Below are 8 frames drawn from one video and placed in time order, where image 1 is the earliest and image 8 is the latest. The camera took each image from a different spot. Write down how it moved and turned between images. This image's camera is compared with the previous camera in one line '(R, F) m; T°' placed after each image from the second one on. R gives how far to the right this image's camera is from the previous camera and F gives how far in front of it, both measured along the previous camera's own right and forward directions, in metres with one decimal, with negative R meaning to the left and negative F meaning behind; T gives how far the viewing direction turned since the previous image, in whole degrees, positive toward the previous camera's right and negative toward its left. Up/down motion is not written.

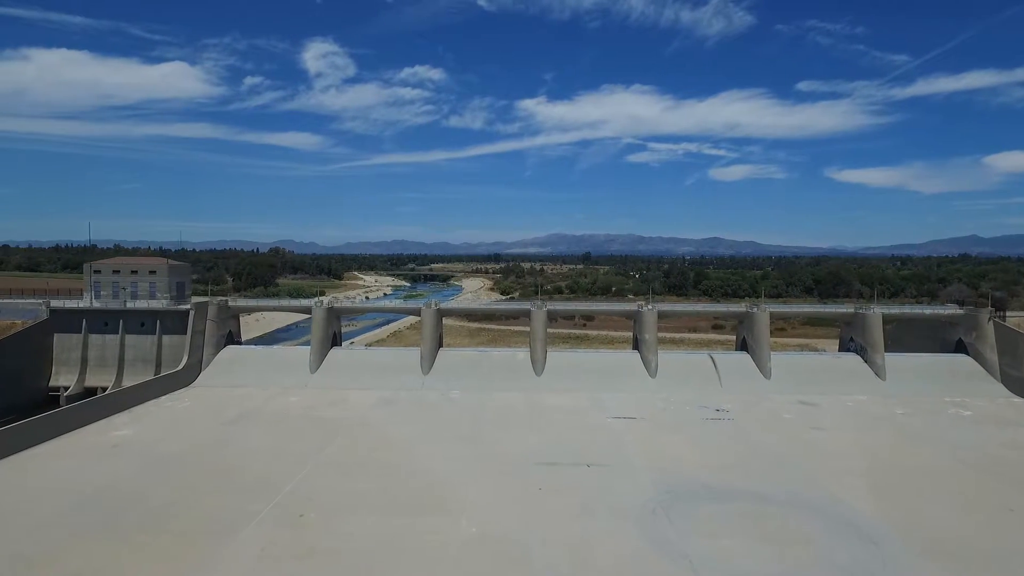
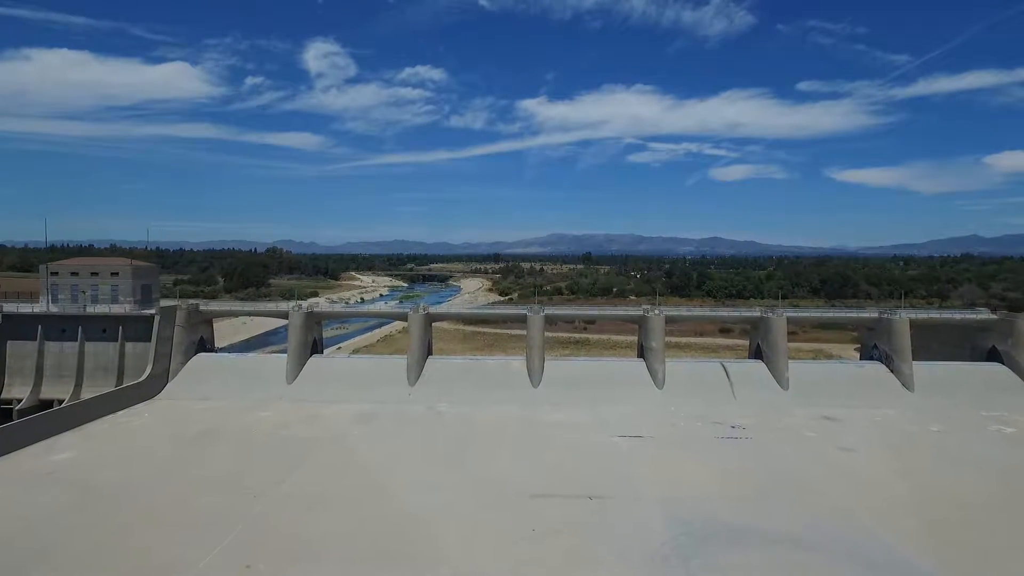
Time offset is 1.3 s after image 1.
(+0.3, +2.8) m; 0°
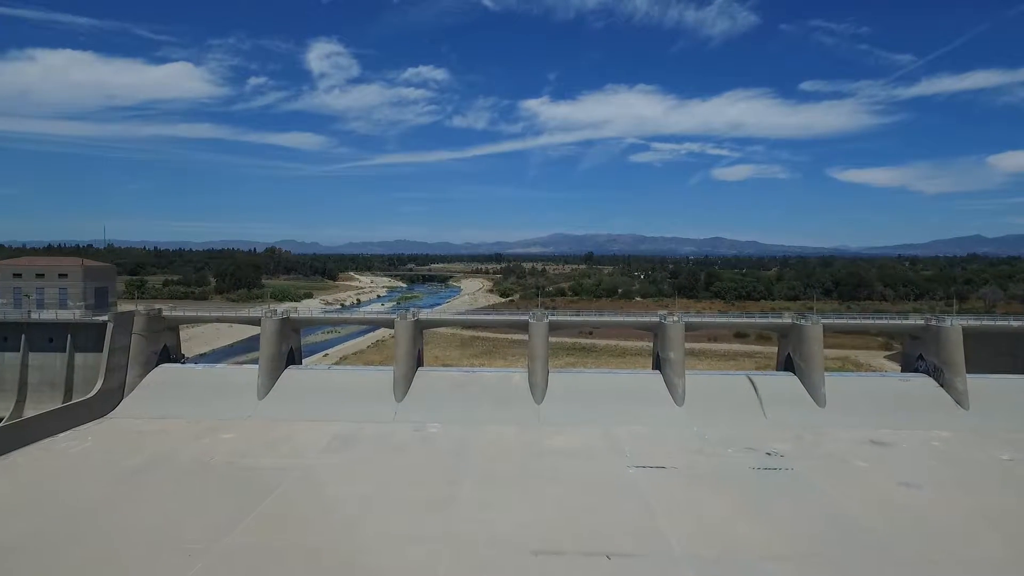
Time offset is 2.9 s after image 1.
(+0.1, +3.6) m; 0°
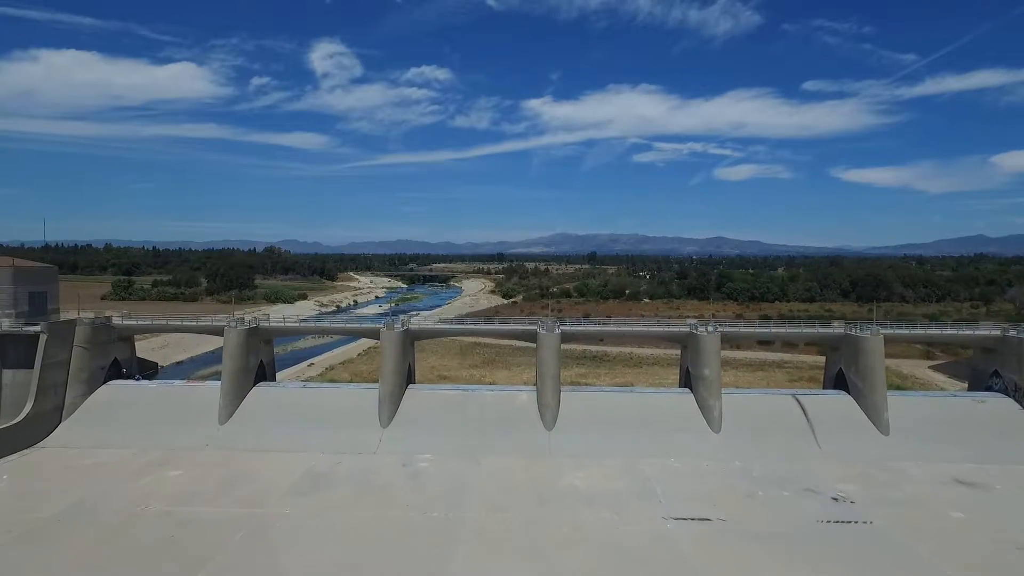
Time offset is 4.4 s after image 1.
(-0.1, +4.2) m; 0°
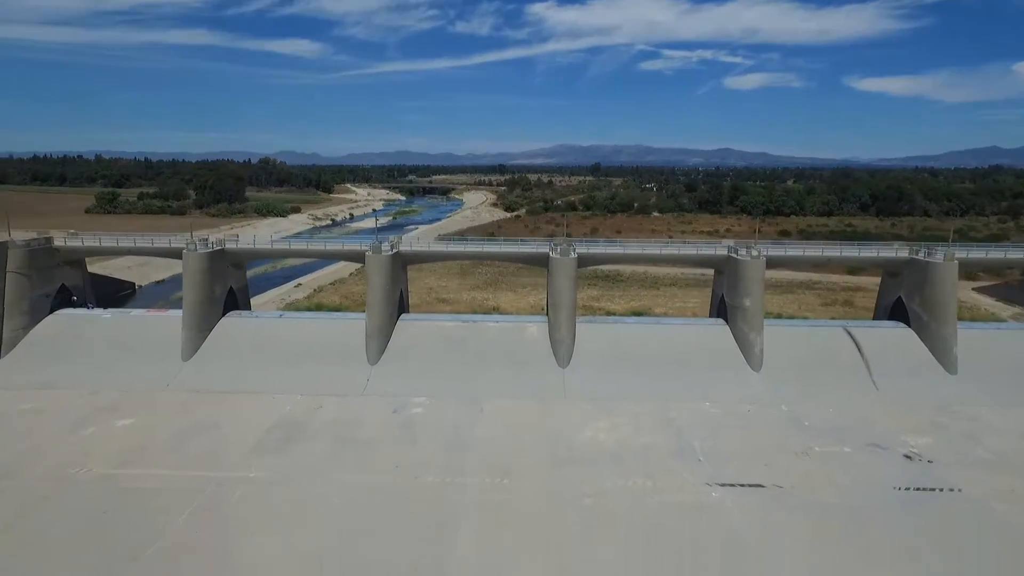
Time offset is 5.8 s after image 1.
(-0.2, +3.6) m; 0°
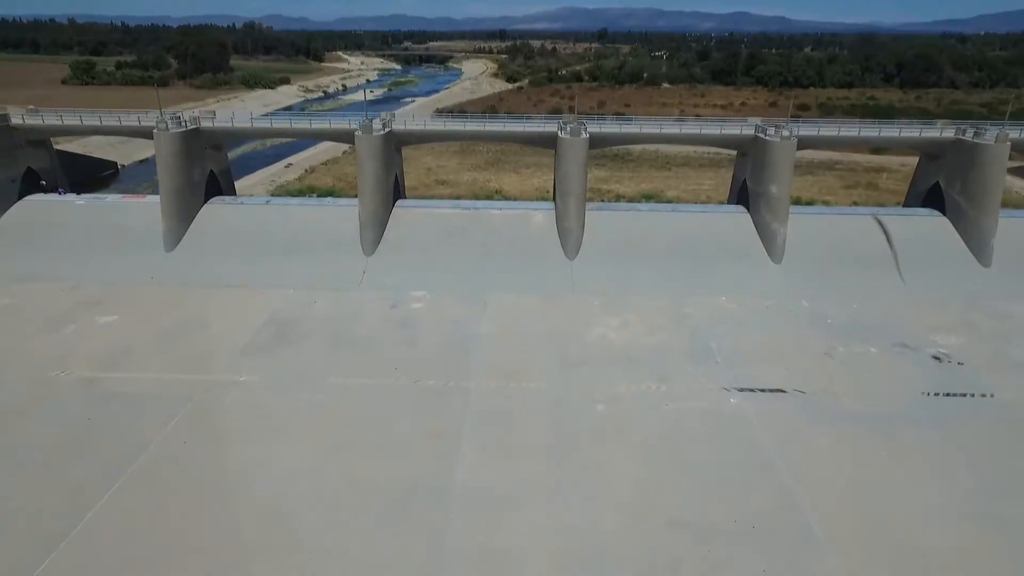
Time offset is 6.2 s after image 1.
(-0.1, +1.4) m; 0°
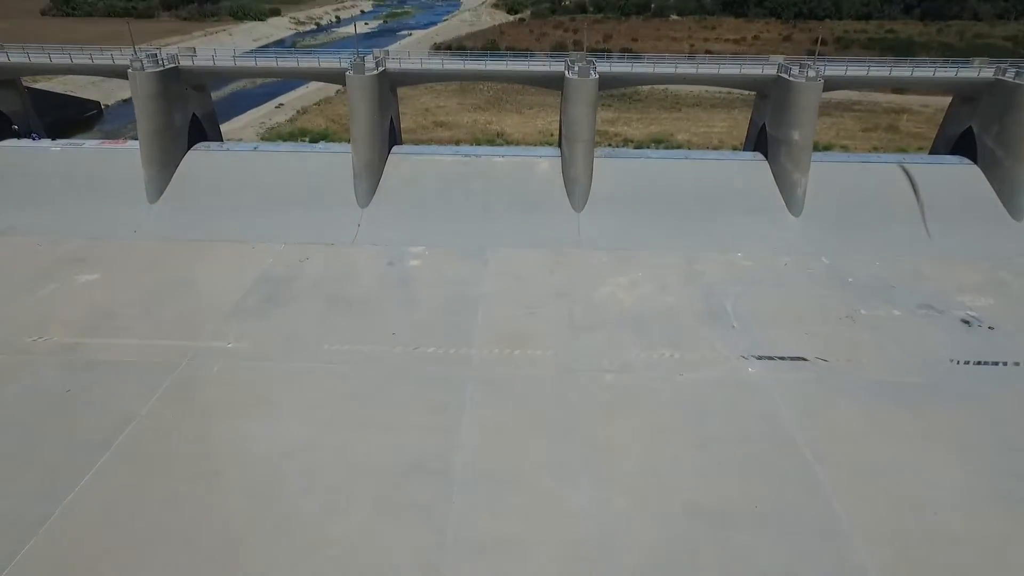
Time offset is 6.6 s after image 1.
(-0.1, +0.9) m; 0°
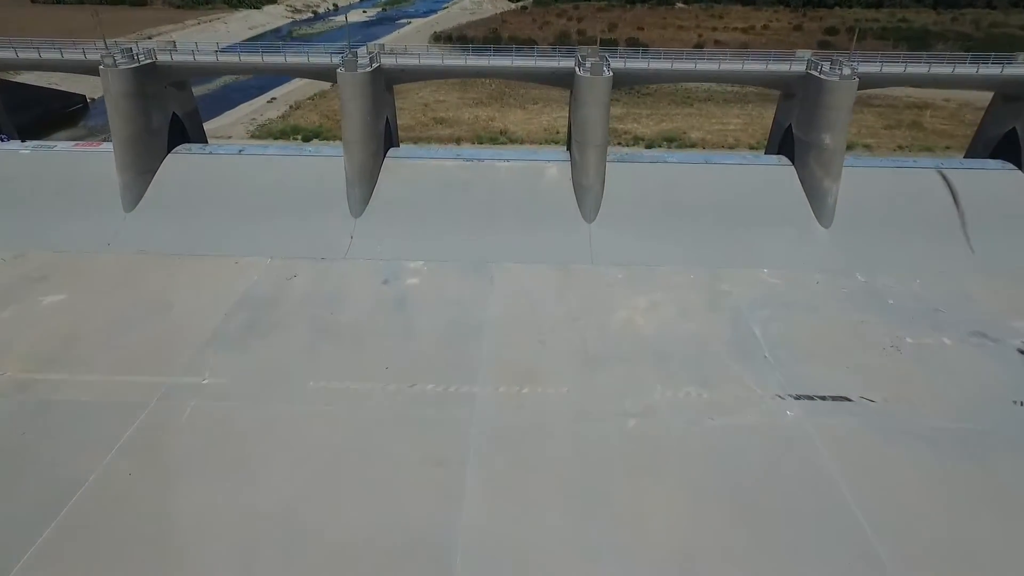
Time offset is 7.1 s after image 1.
(-0.2, +1.4) m; 0°
